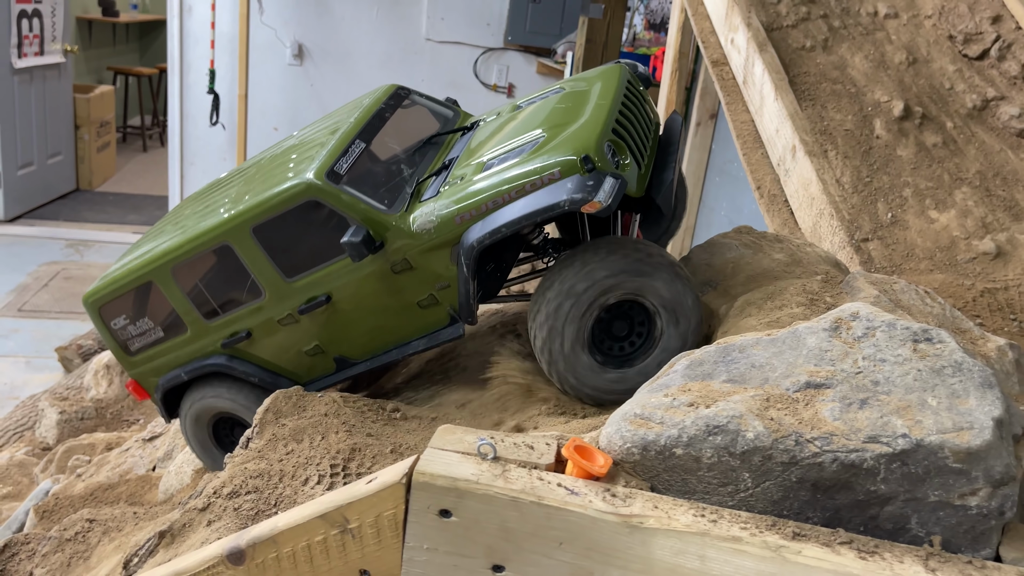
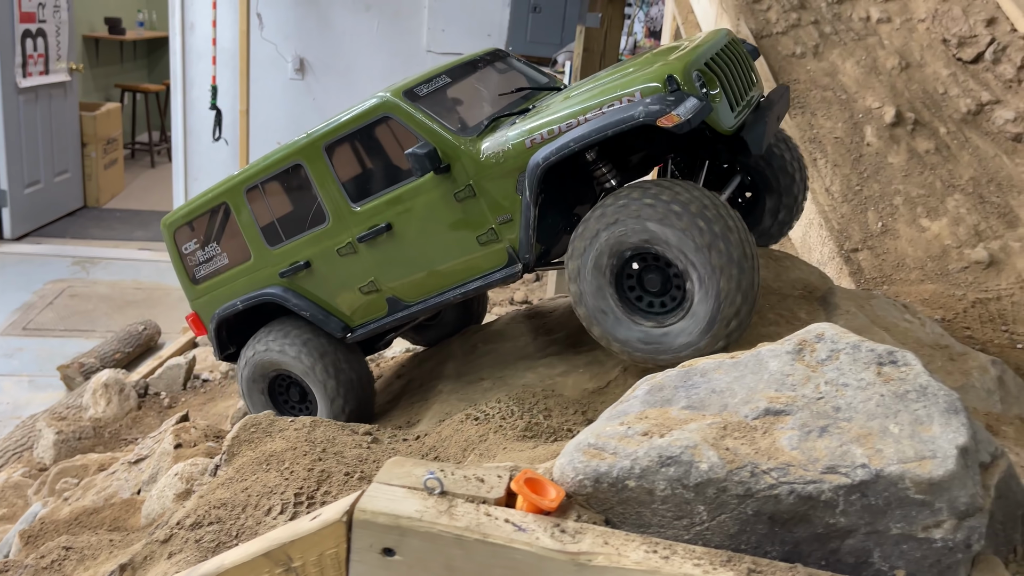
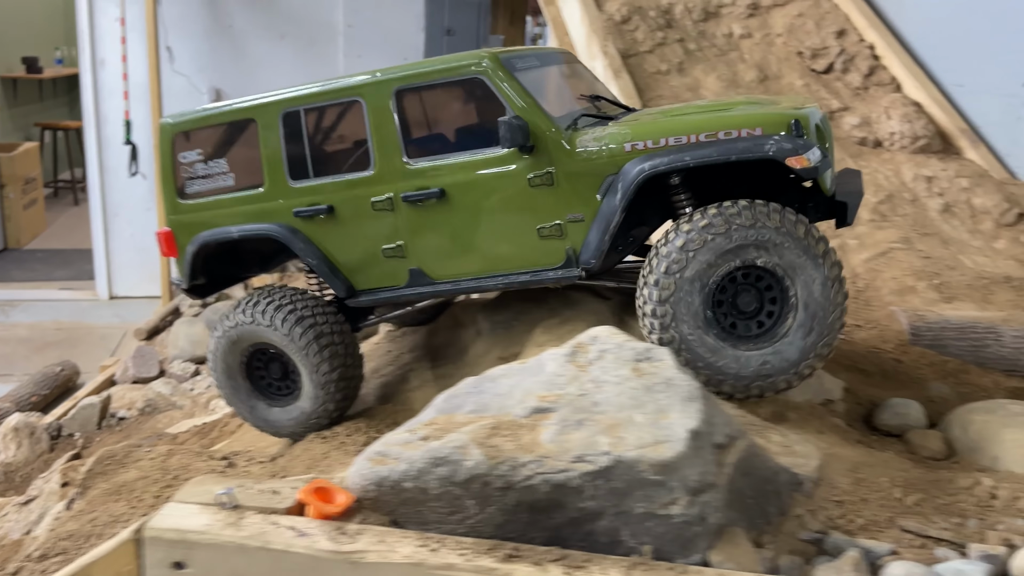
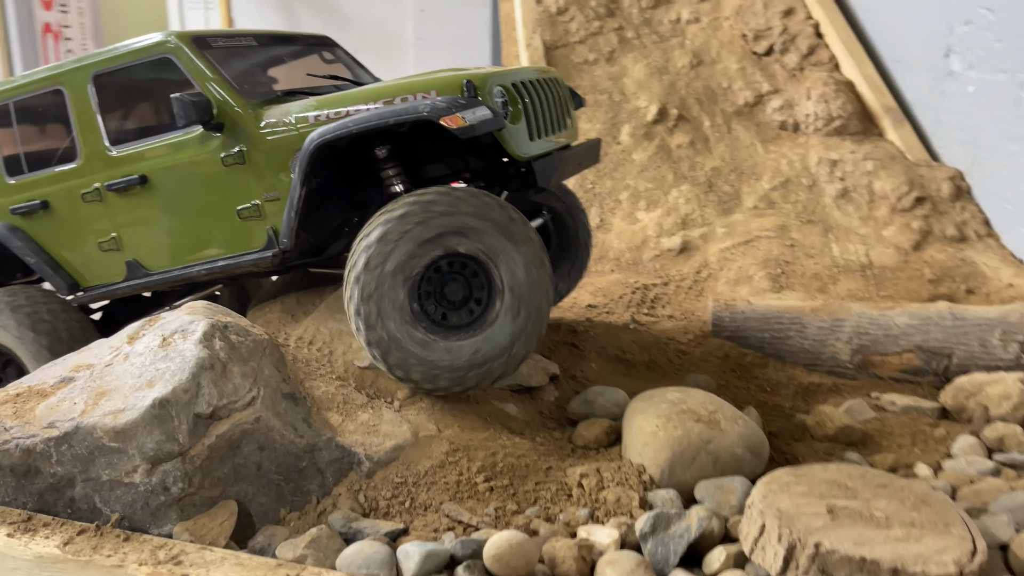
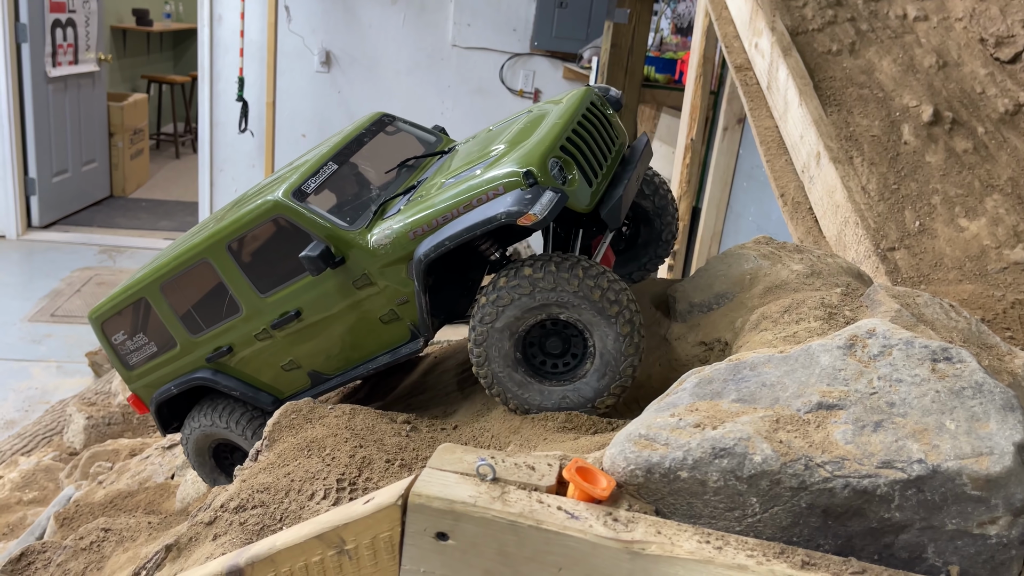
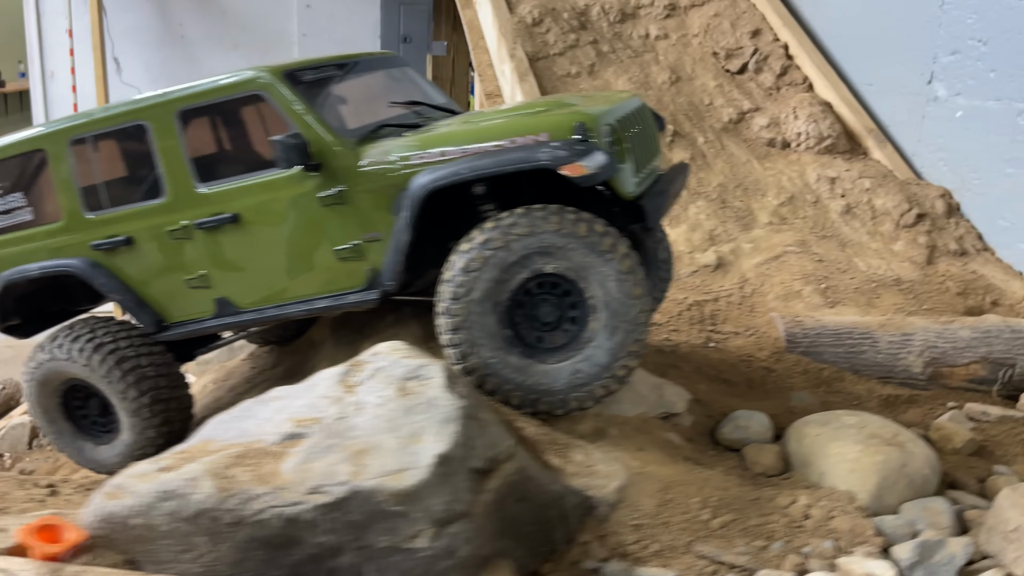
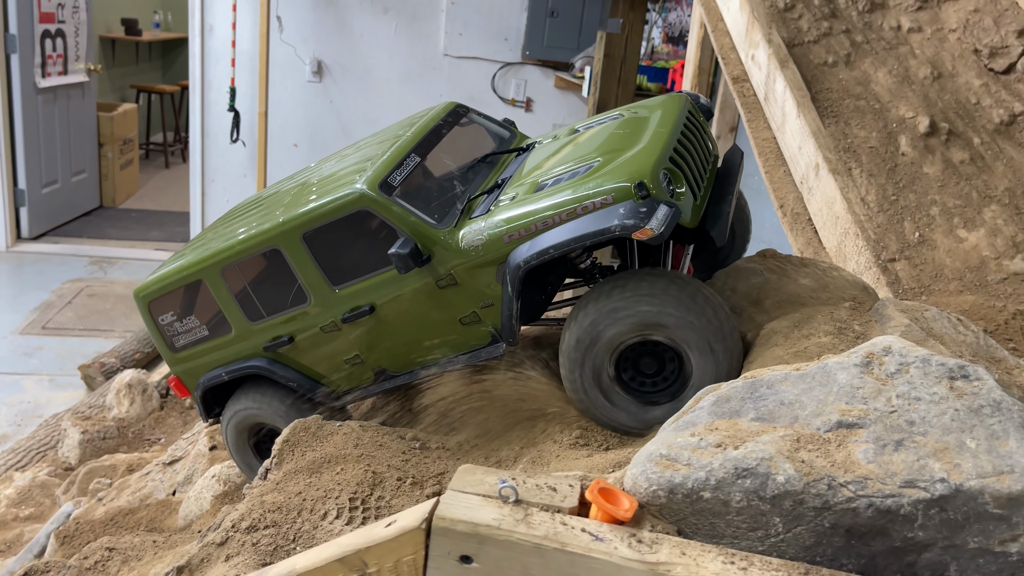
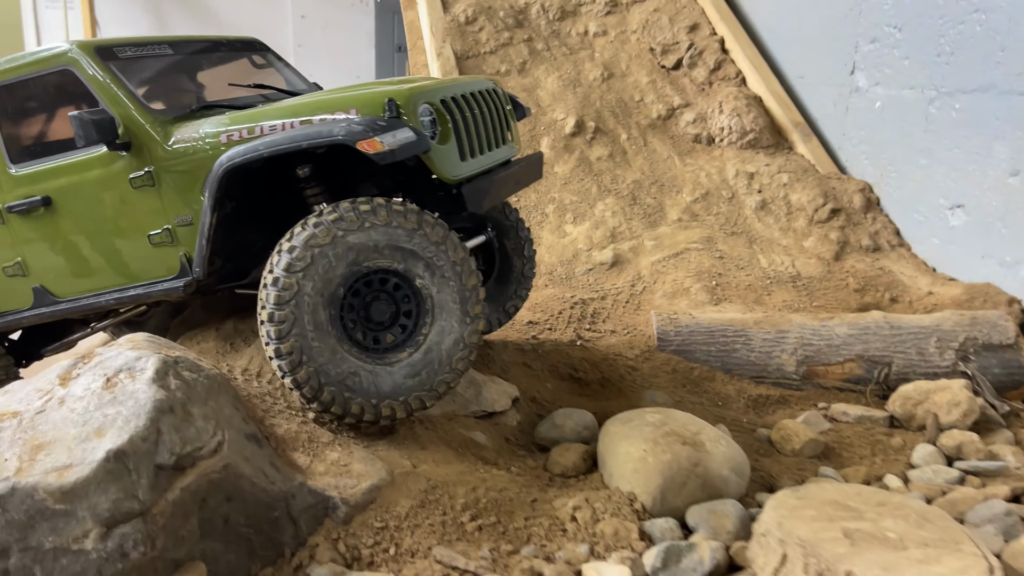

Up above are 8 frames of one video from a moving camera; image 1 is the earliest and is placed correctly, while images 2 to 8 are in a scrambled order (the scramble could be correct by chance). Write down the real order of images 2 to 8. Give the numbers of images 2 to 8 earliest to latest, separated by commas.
7, 5, 2, 3, 6, 8, 4
